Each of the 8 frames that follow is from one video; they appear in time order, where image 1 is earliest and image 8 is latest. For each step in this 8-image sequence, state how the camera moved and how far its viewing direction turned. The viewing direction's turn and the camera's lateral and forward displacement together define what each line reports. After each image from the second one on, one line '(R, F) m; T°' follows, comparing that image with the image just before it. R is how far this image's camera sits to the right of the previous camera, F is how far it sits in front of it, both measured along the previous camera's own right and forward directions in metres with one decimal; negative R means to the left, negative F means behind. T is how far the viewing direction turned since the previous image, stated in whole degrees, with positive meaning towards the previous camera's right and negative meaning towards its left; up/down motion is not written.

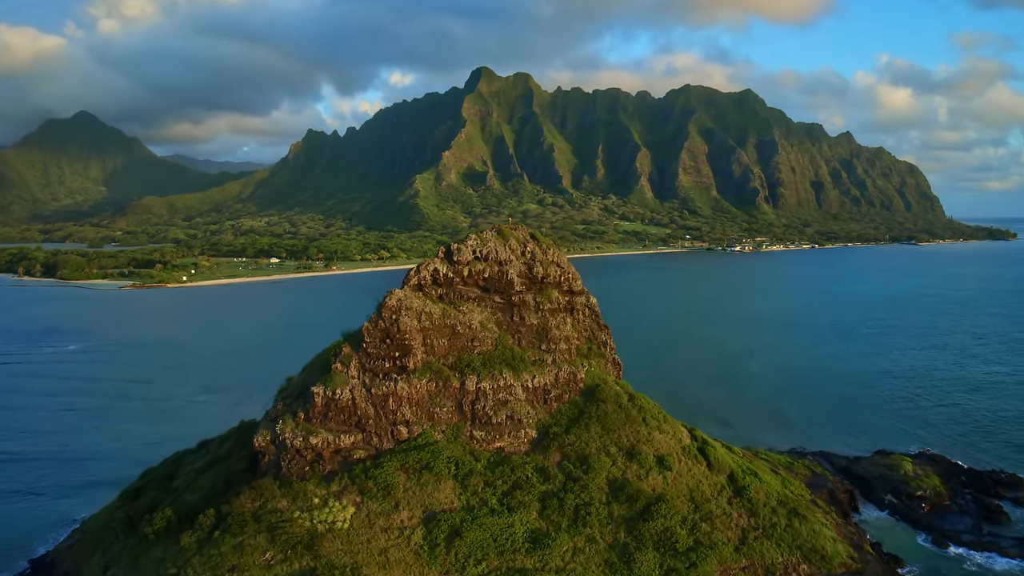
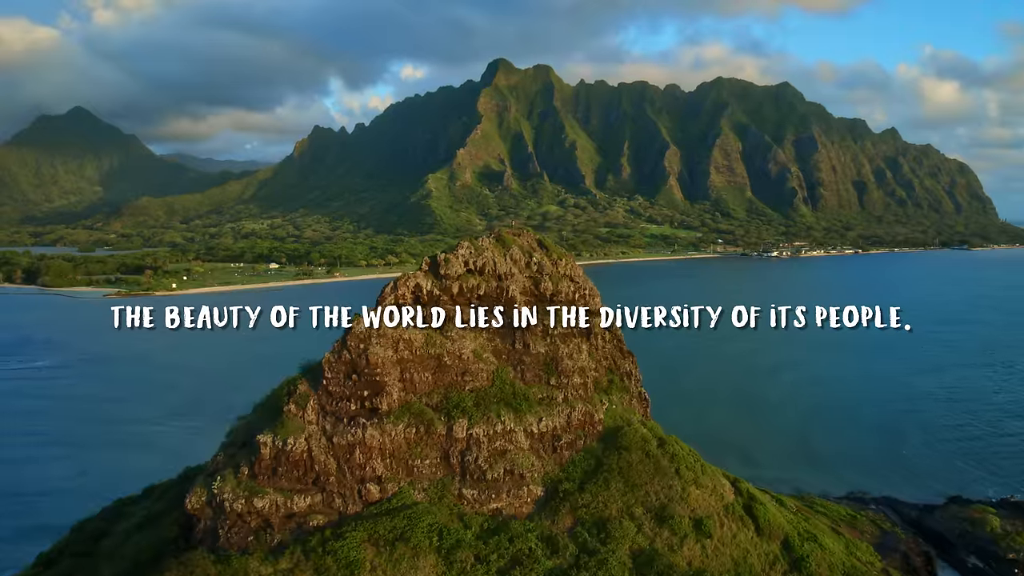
(+1.1, +7.2) m; -2°
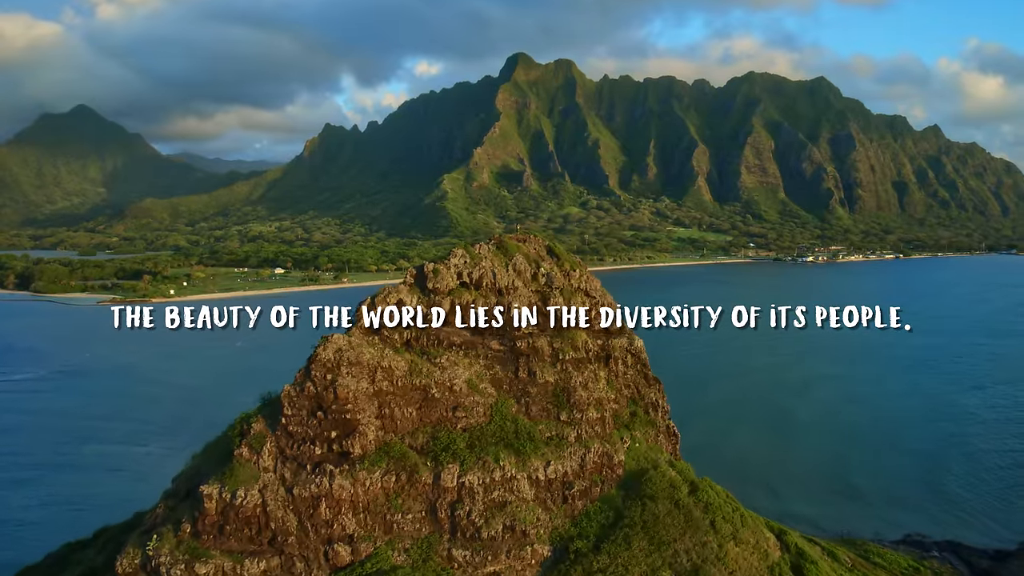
(+0.8, +5.0) m; -2°
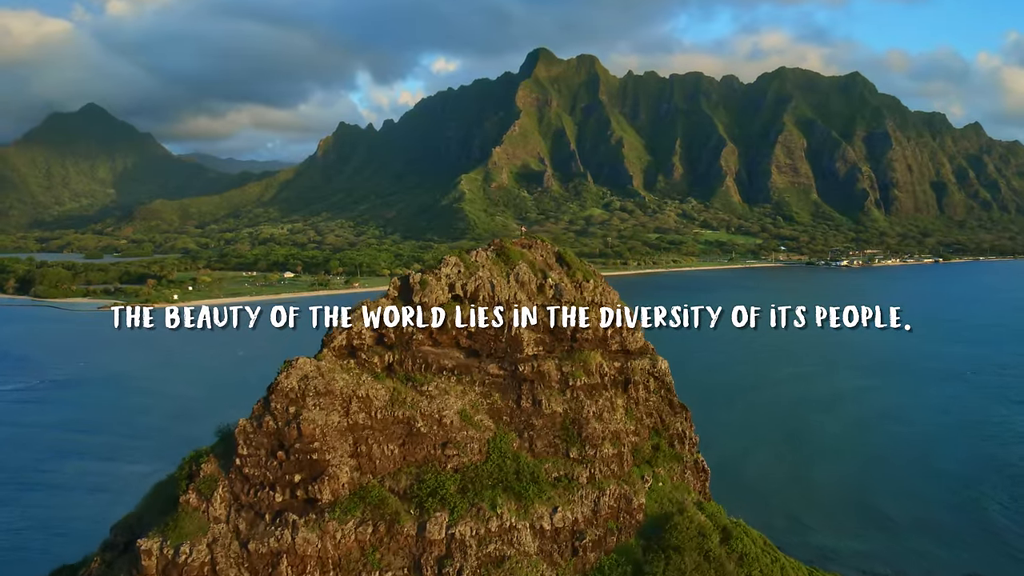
(+0.8, +3.8) m; -2°
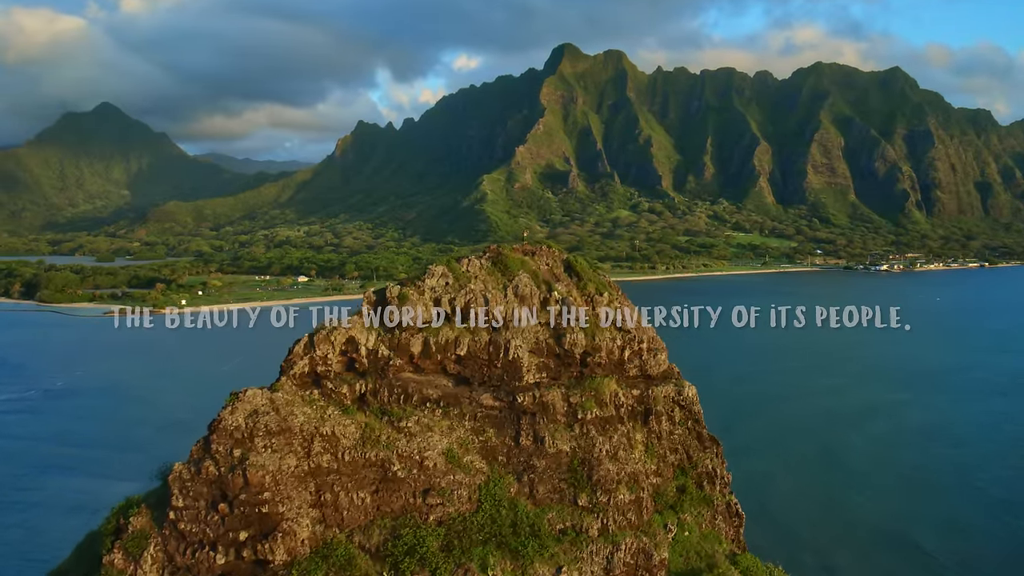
(+0.9, +3.5) m; -2°
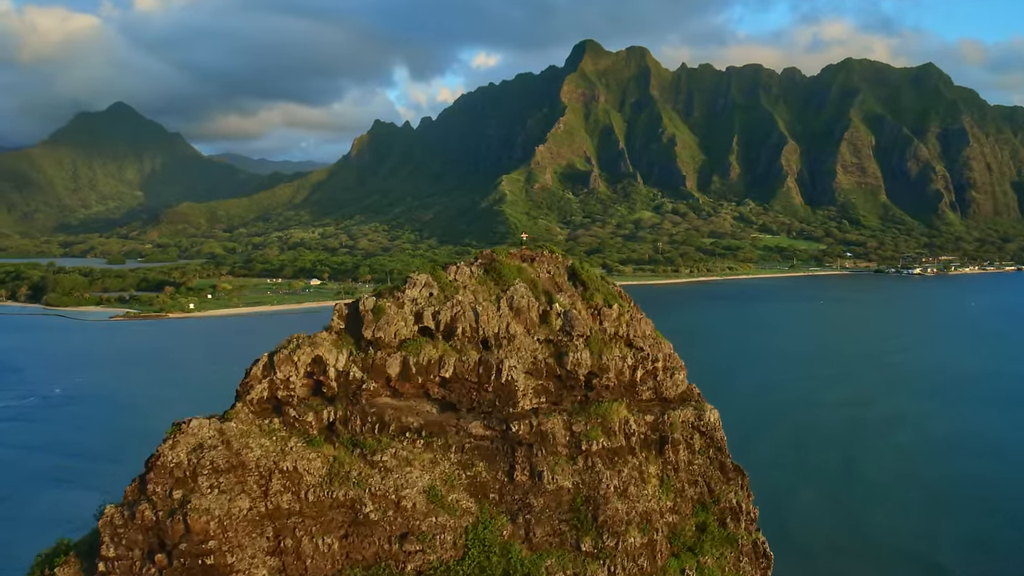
(+0.3, +2.6) m; -2°
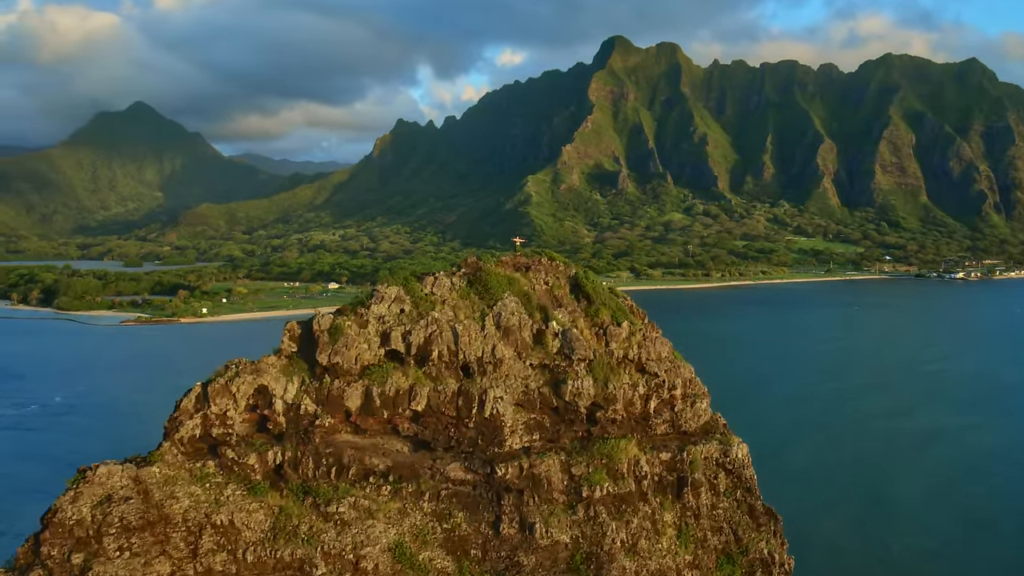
(-0.1, +3.0) m; -2°
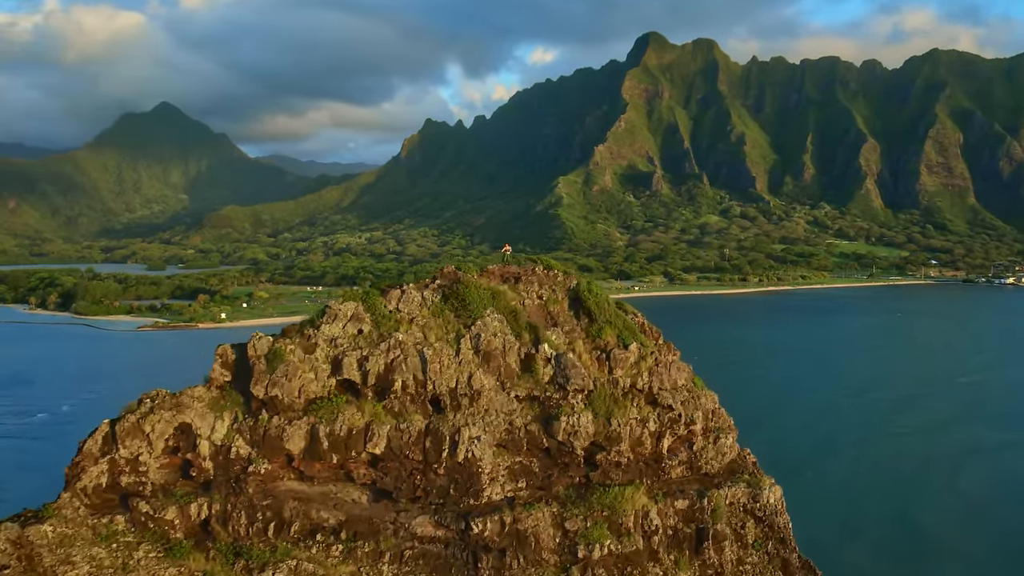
(-0.4, +2.9) m; -2°
